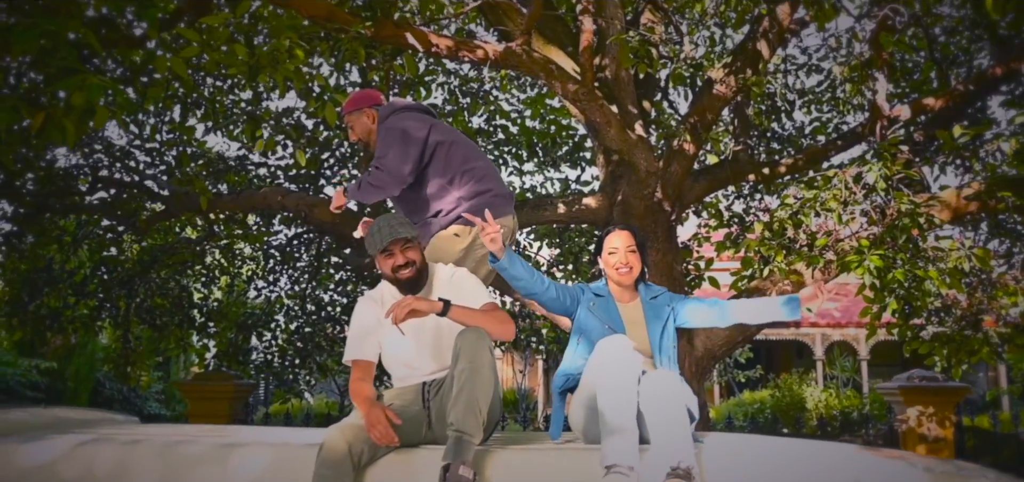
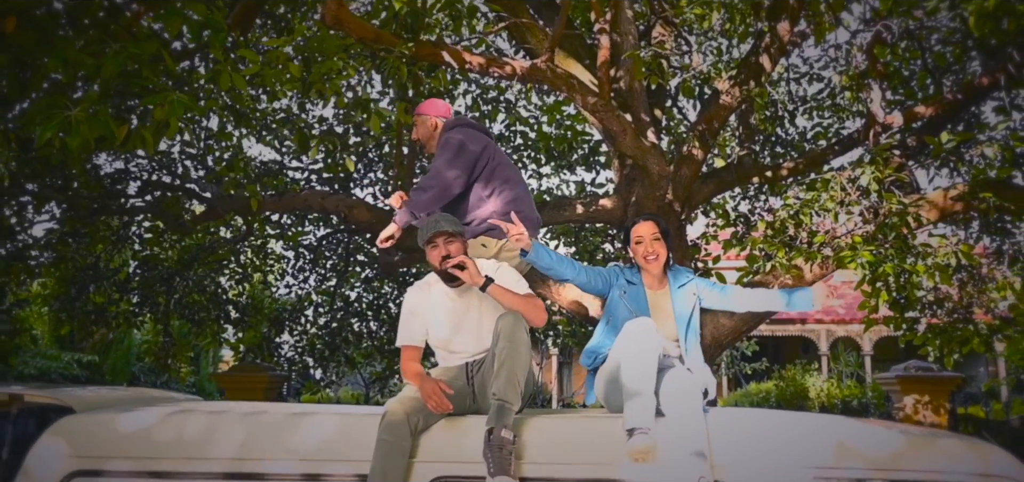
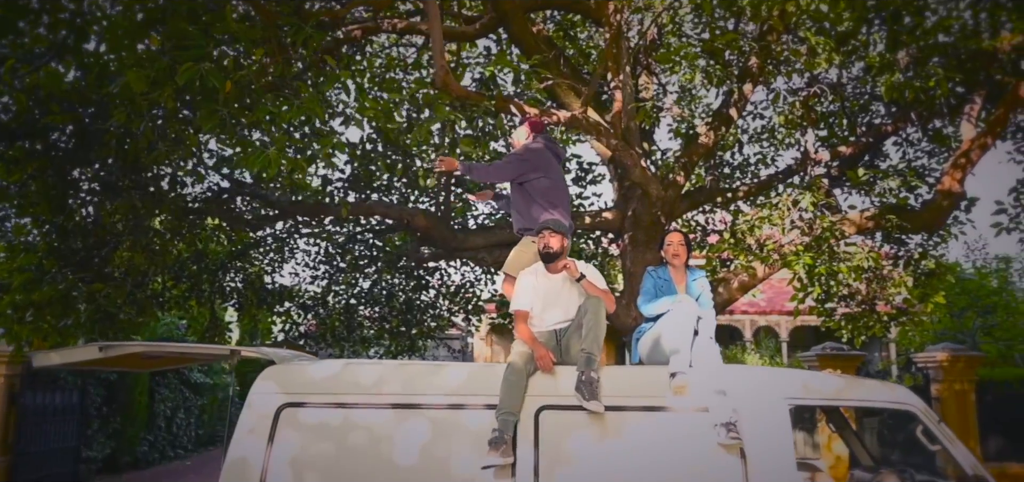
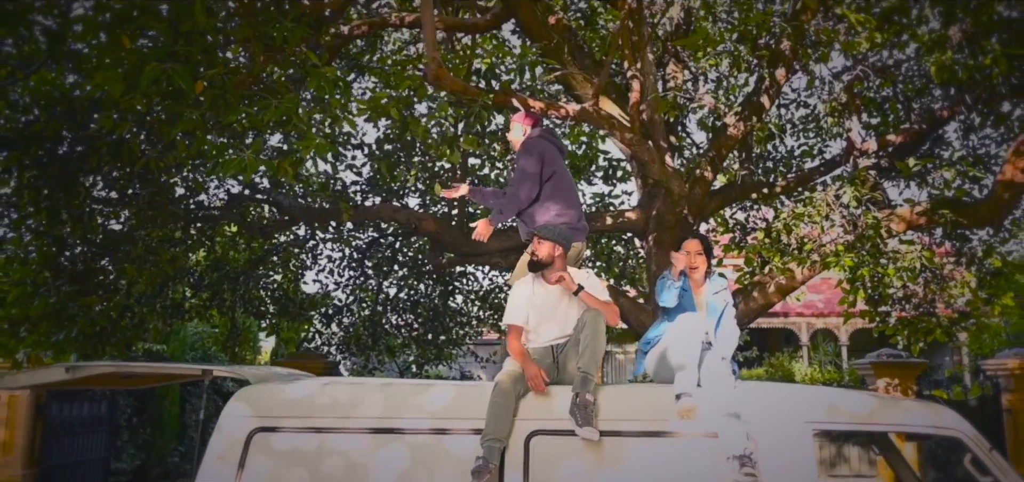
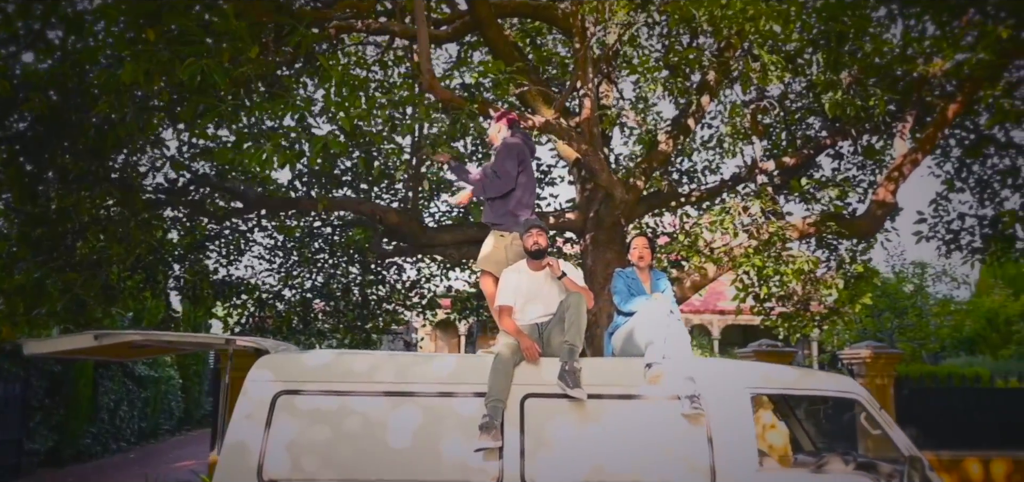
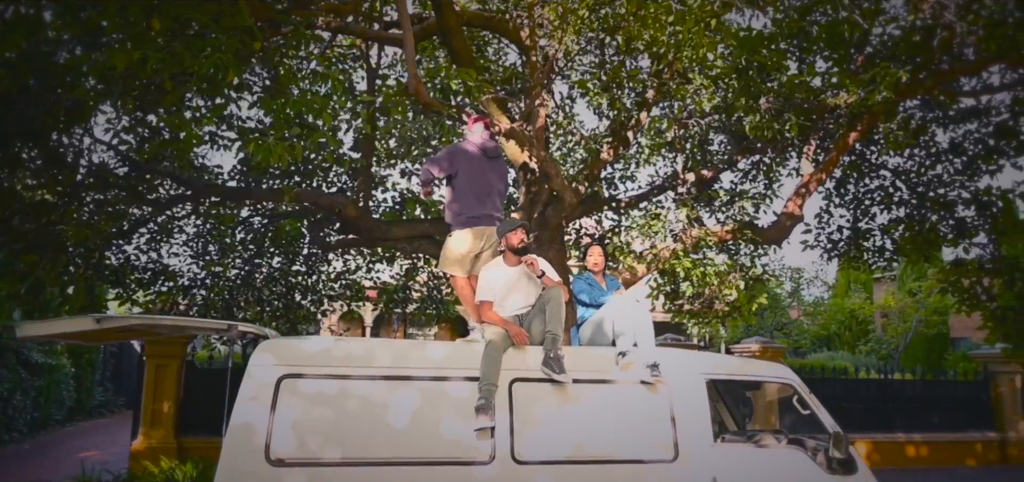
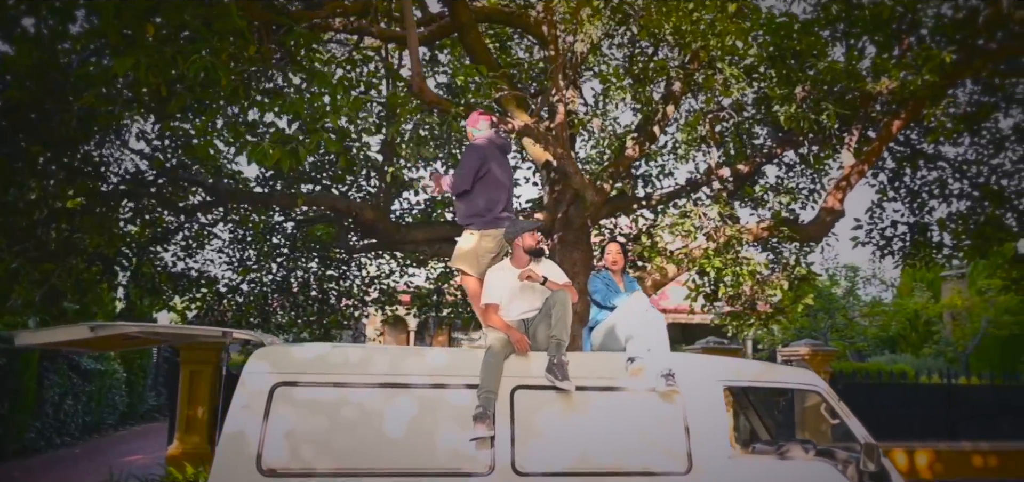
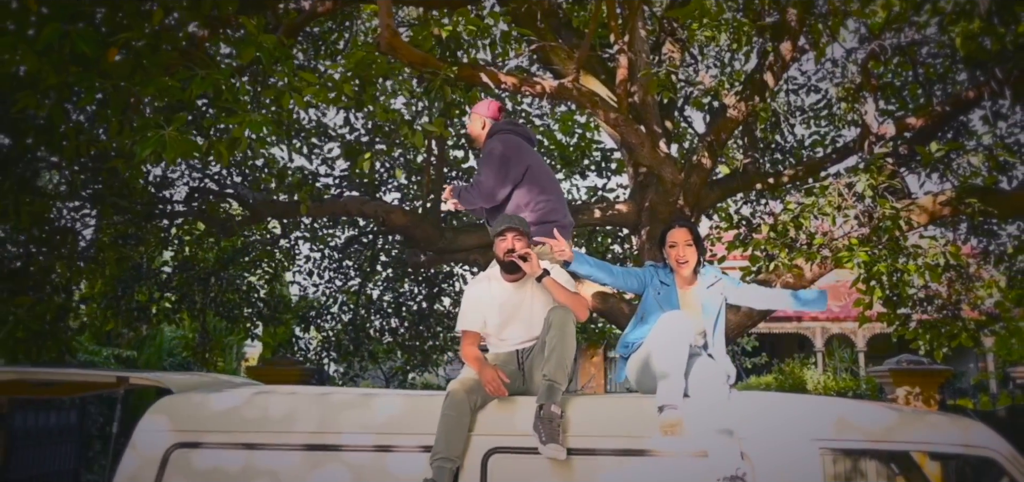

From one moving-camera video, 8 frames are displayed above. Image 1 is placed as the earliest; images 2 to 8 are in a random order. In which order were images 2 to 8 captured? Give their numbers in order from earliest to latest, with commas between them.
2, 8, 4, 3, 5, 7, 6
